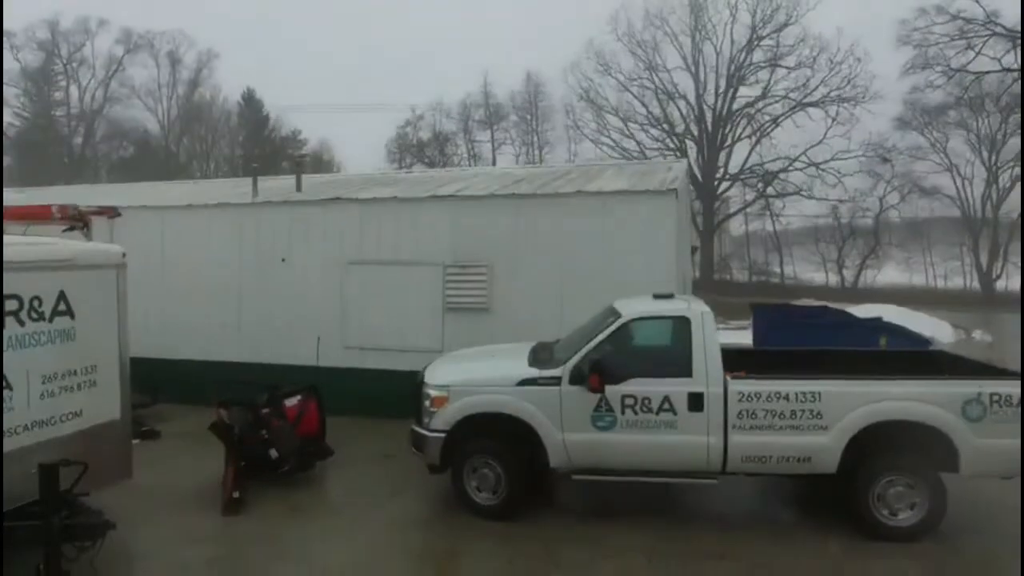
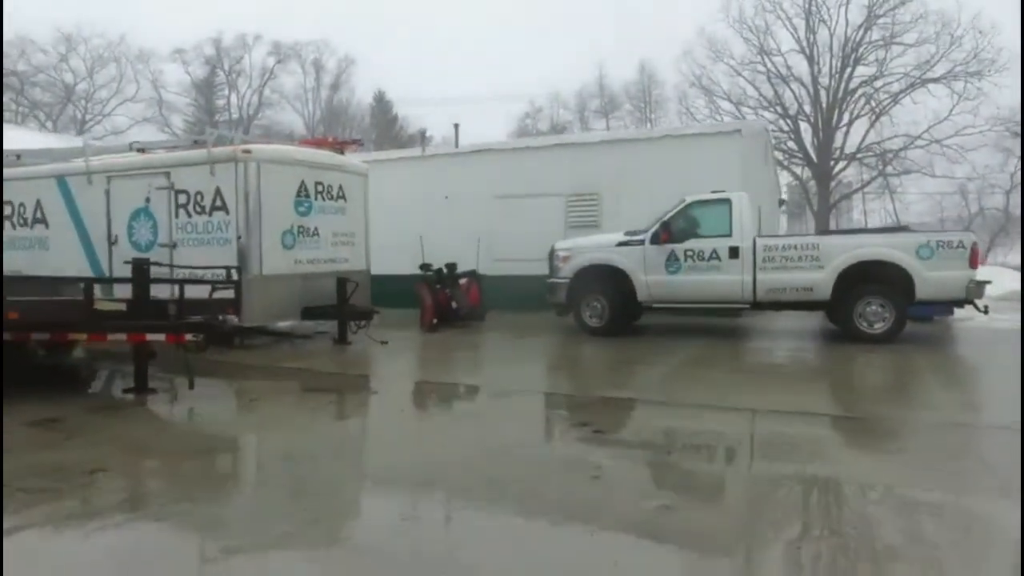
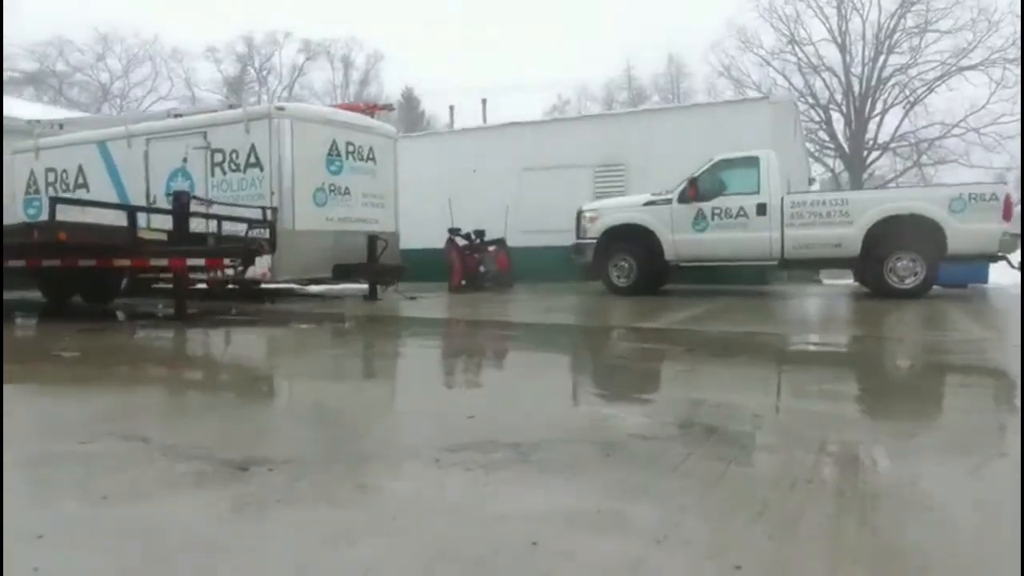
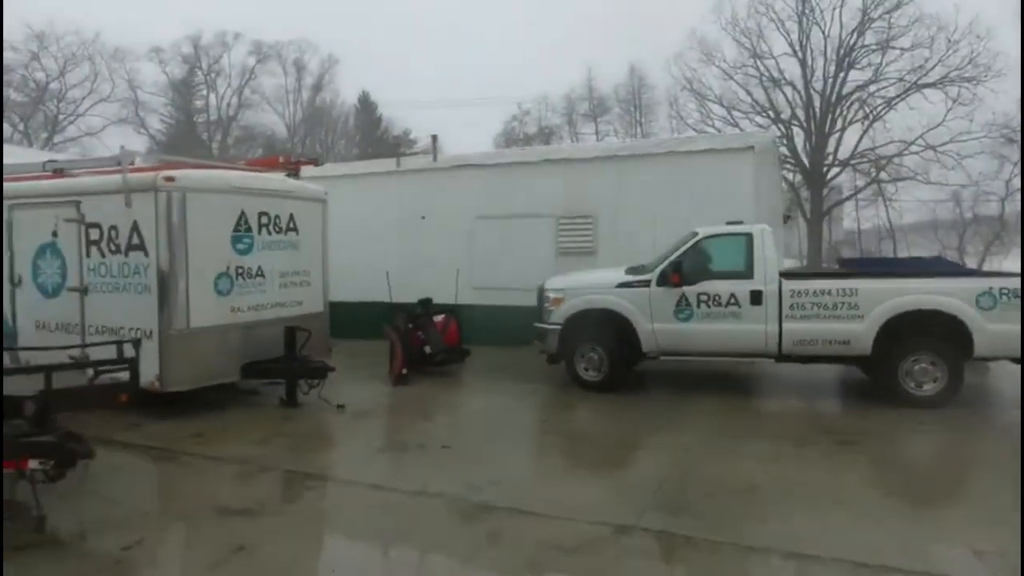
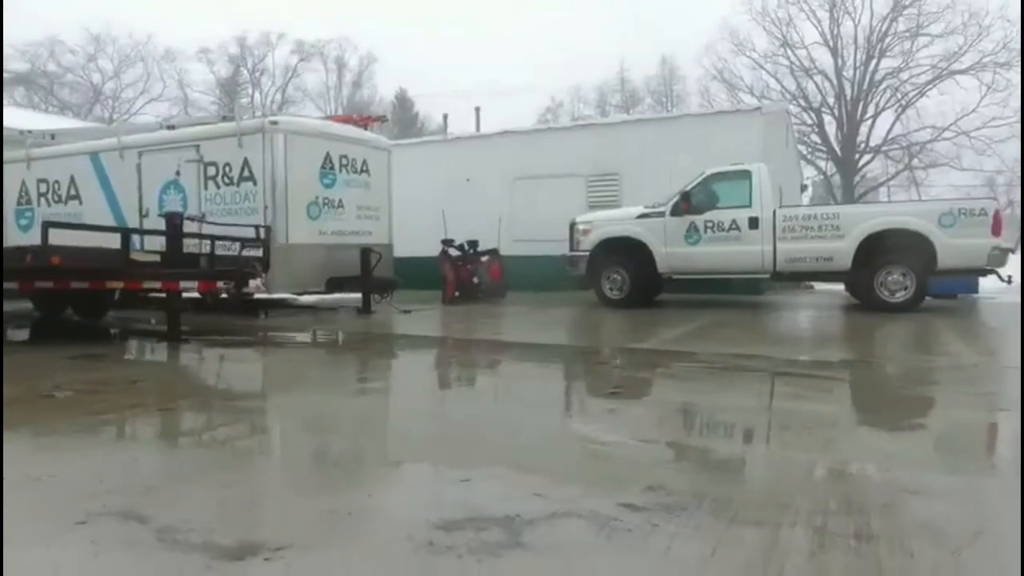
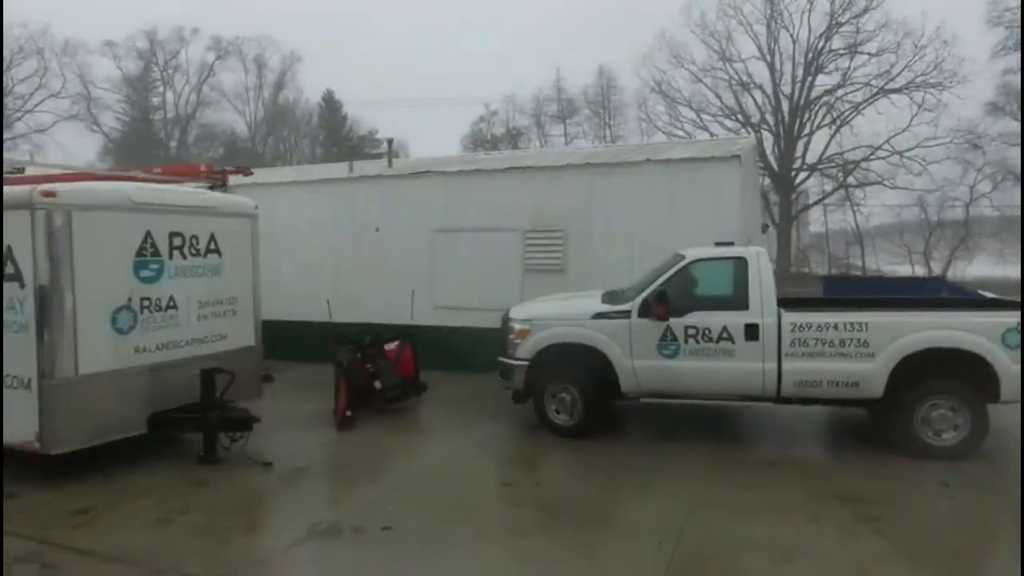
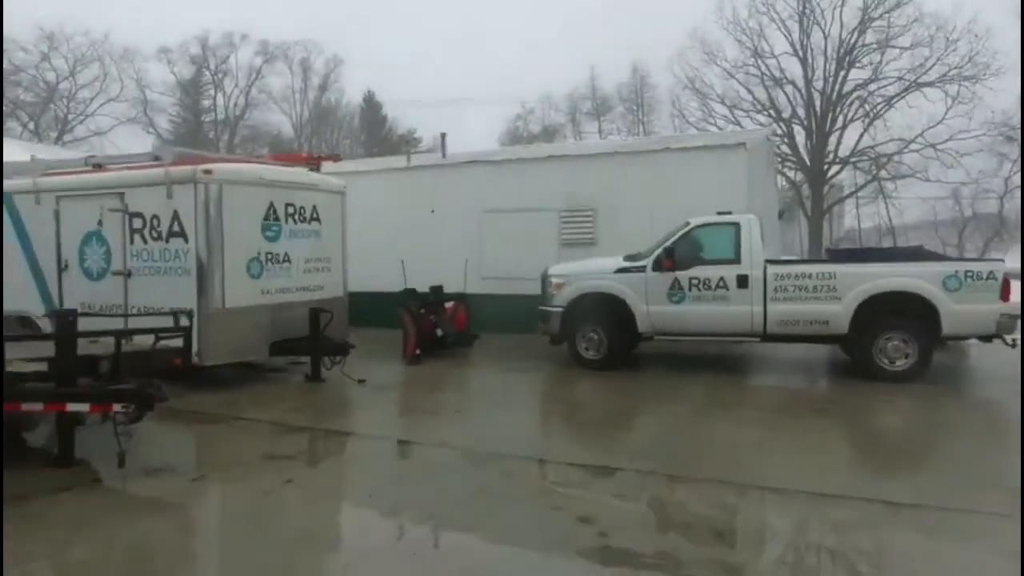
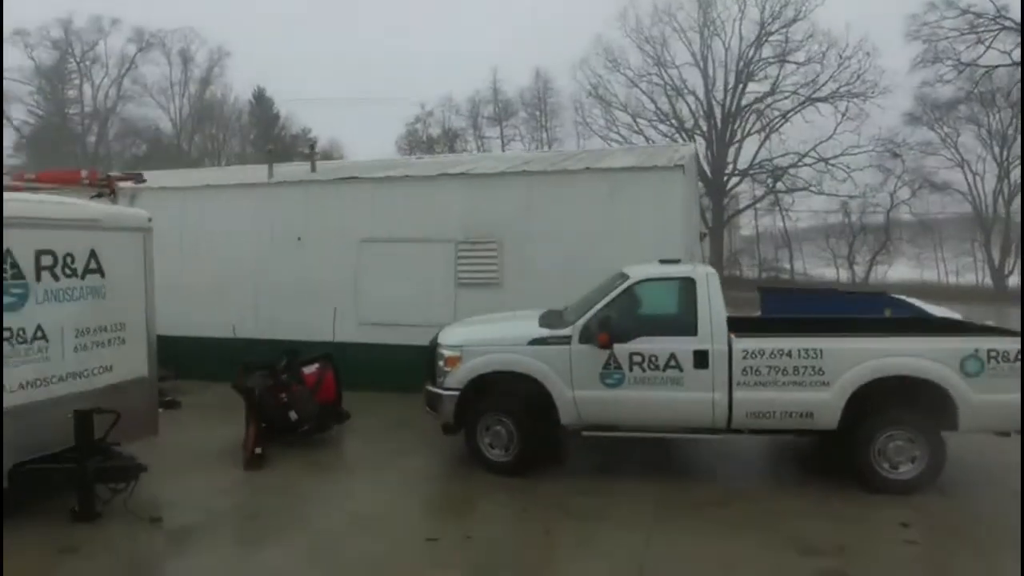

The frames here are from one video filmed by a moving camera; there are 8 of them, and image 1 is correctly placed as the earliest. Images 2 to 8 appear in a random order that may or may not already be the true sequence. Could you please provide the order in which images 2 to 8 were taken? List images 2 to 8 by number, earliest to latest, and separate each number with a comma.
8, 6, 4, 7, 2, 5, 3
